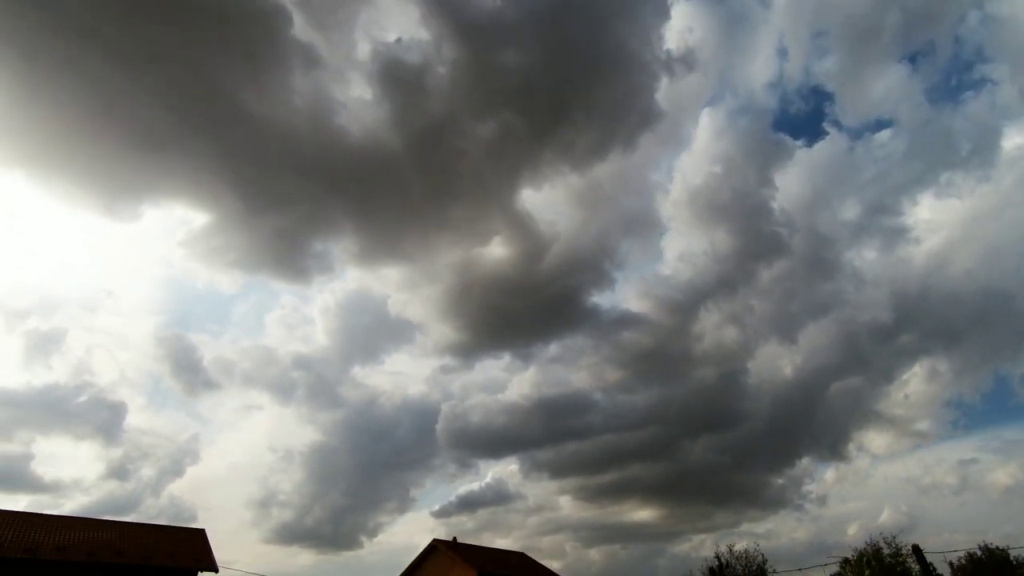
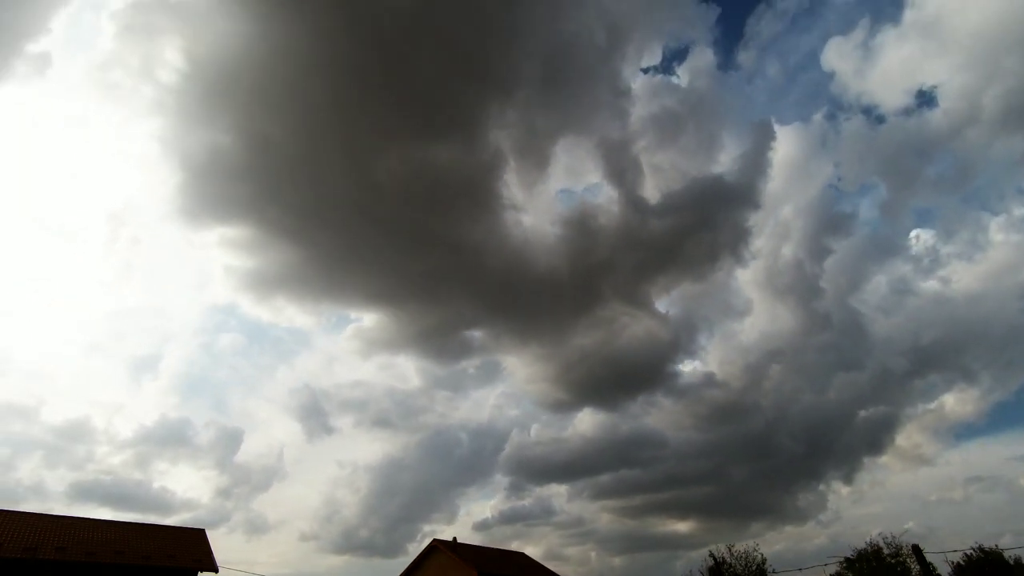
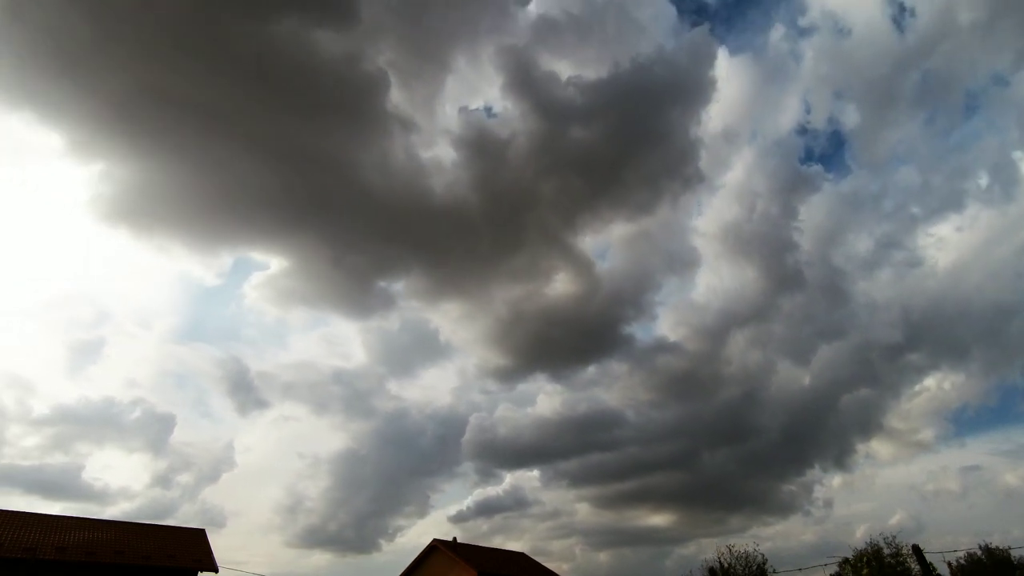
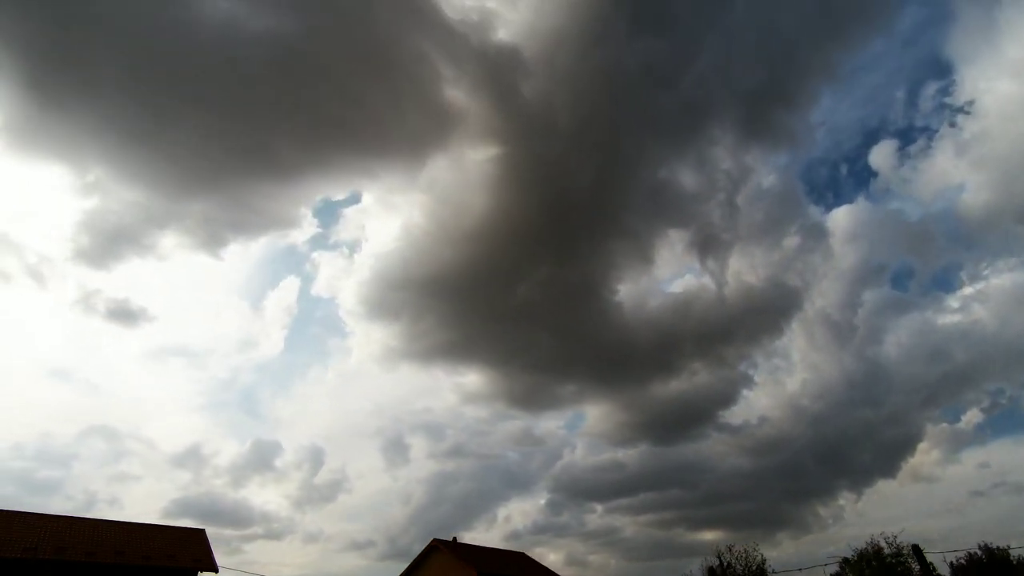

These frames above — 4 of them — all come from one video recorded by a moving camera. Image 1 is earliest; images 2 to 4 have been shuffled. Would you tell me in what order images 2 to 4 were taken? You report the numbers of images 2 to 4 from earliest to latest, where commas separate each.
3, 2, 4
